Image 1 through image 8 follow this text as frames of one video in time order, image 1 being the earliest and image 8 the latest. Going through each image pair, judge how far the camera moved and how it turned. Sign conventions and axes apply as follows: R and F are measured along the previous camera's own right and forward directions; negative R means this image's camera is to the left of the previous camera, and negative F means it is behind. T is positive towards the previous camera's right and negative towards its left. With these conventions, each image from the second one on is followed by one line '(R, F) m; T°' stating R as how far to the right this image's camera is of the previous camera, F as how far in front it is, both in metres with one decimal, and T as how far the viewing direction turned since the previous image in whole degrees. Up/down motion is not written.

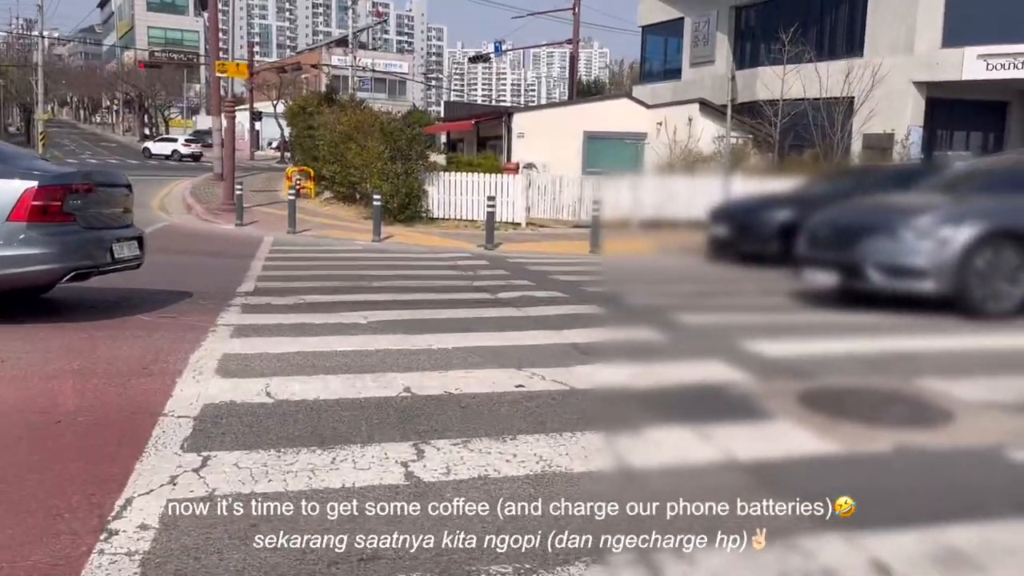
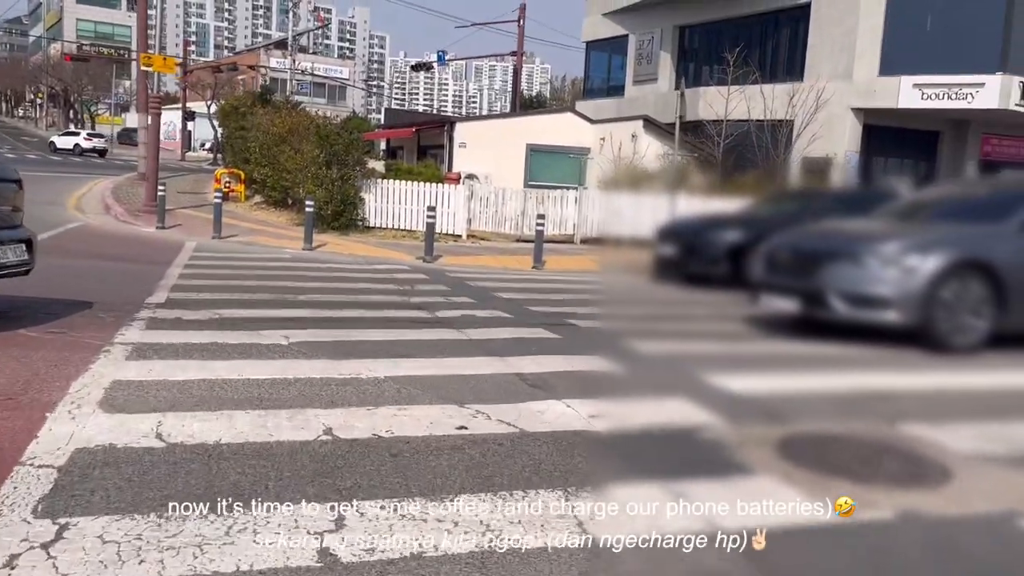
(0.0, +0.6) m; +4°
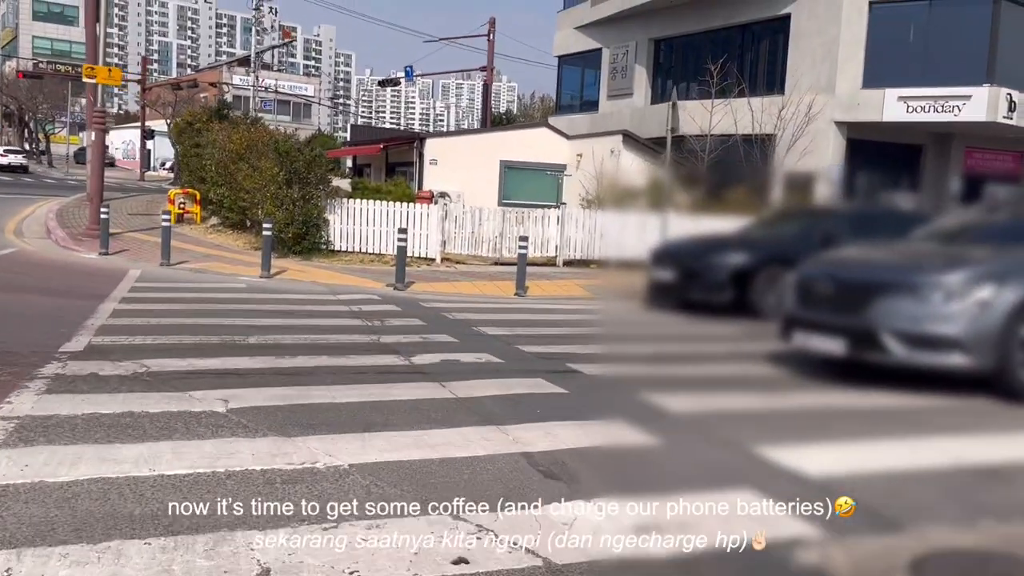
(-0.2, +1.2) m; +2°
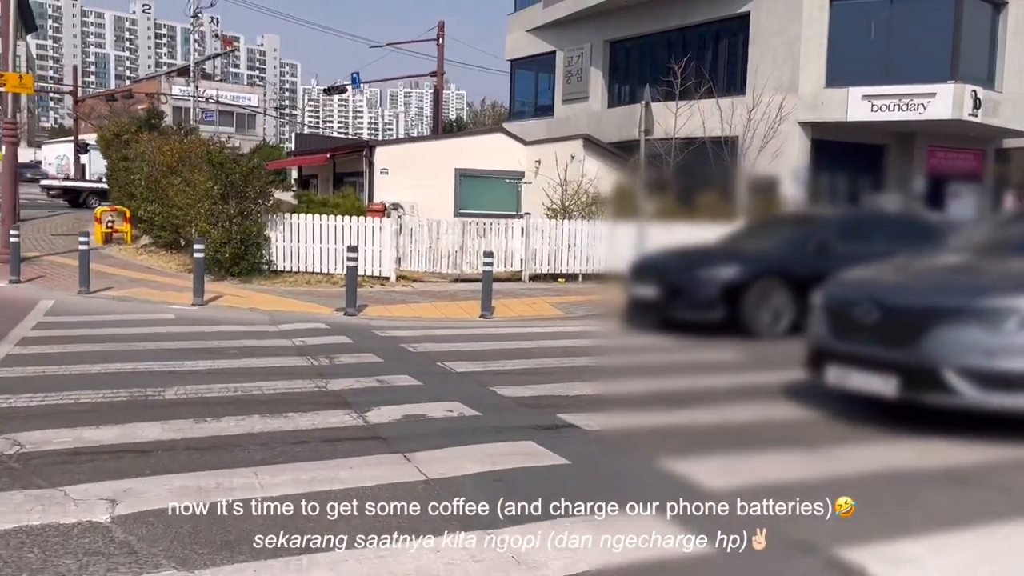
(-0.1, +1.2) m; +3°
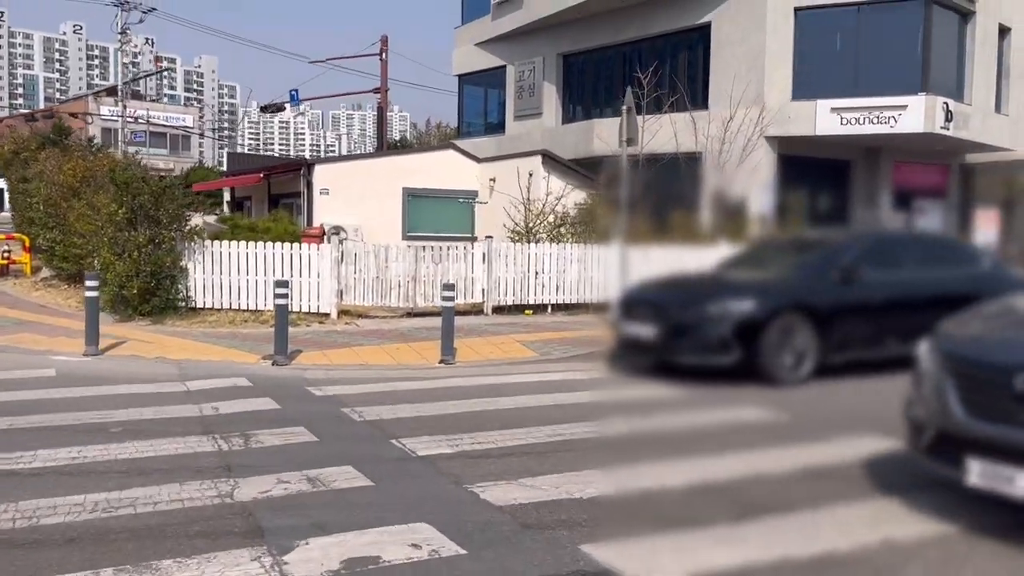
(-0.2, +1.9) m; +4°
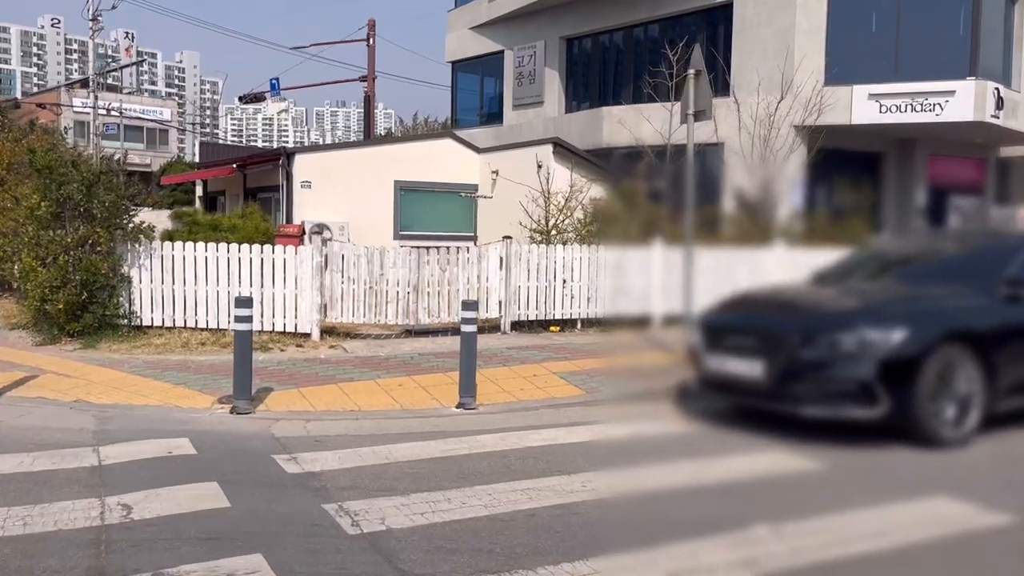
(-0.5, +2.5) m; +1°
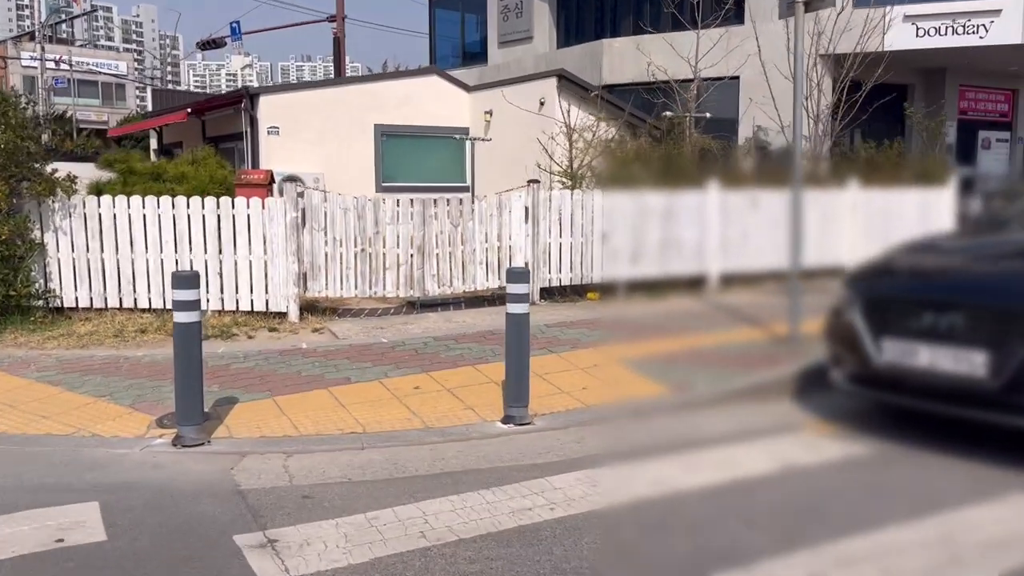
(-0.6, +2.3) m; +2°
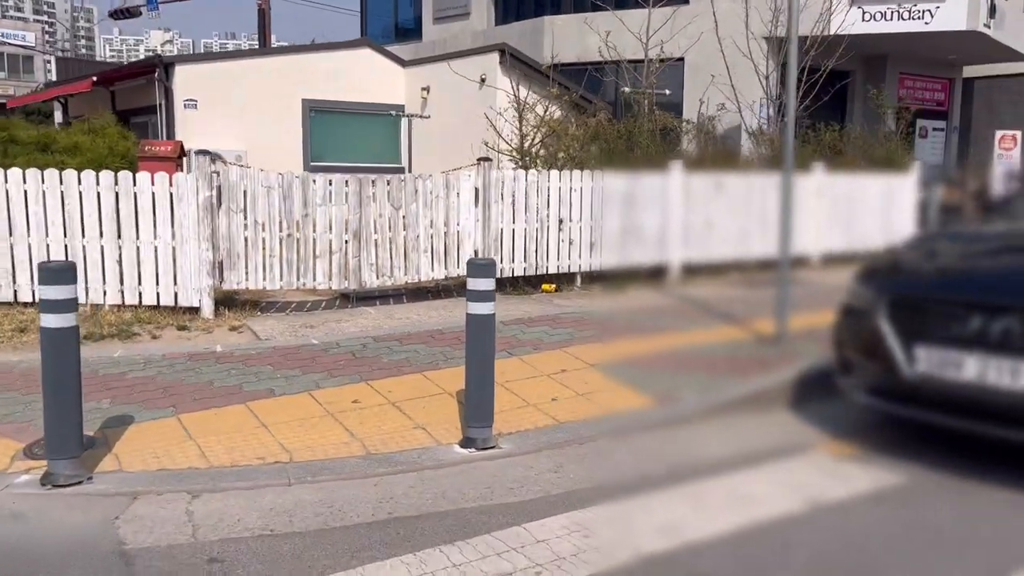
(-0.2, +0.9) m; +5°
